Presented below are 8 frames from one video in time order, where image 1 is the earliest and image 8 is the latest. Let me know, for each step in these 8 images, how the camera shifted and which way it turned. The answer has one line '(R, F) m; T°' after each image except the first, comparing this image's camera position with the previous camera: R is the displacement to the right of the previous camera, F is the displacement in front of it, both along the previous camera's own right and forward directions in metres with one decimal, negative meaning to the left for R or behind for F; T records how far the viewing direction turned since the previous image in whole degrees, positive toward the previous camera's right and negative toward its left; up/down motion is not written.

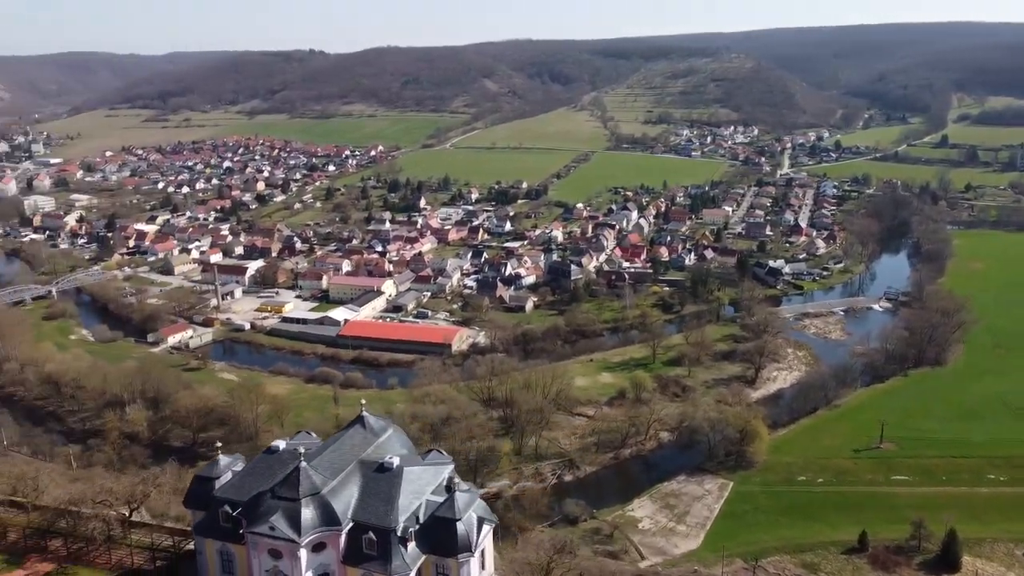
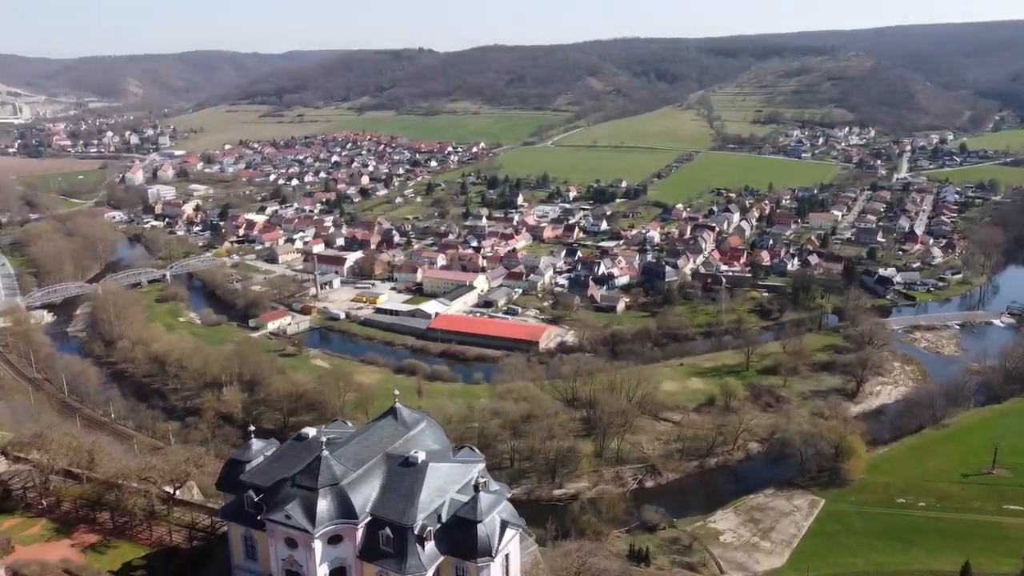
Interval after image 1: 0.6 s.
(+0.7, +0.5) m; -7°
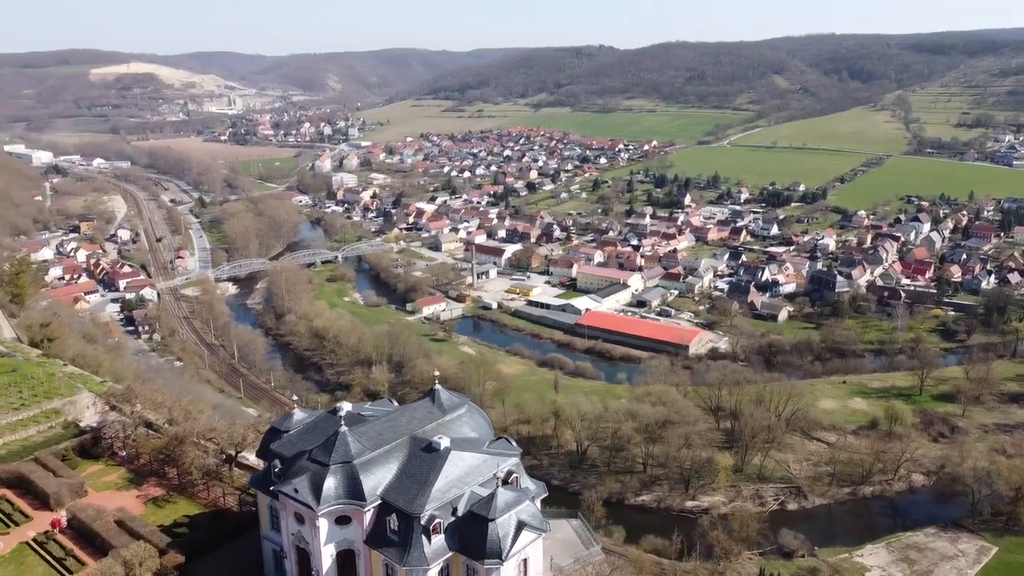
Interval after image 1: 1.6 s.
(+1.3, +0.9) m; -12°
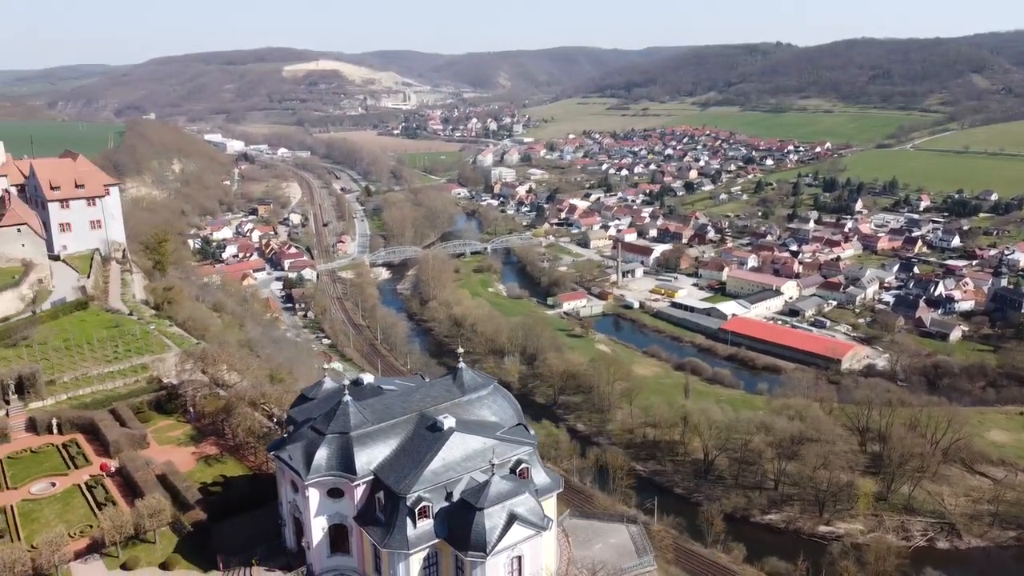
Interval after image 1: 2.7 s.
(+1.3, +0.8) m; -11°
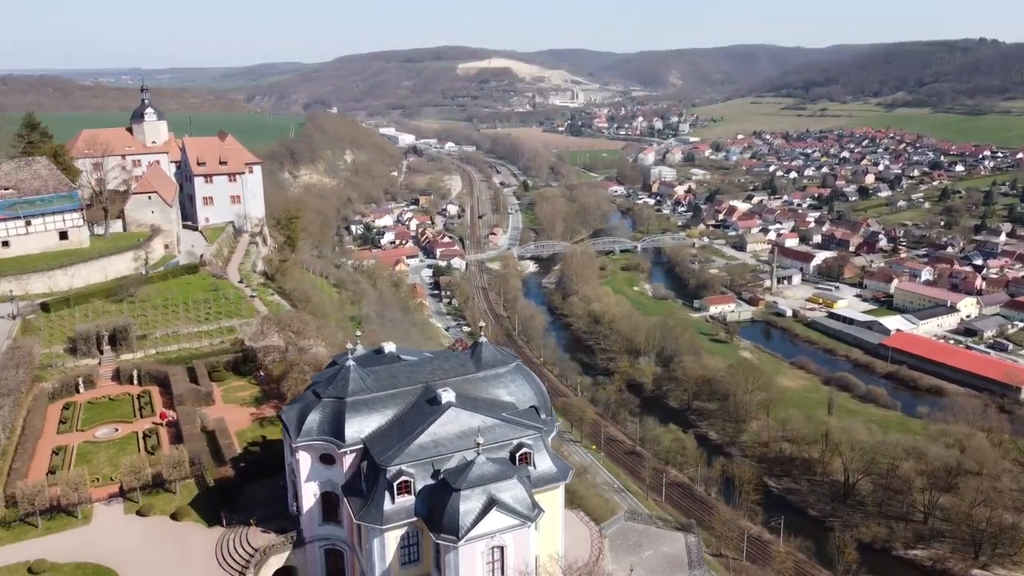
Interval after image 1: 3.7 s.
(+1.3, +0.7) m; -11°
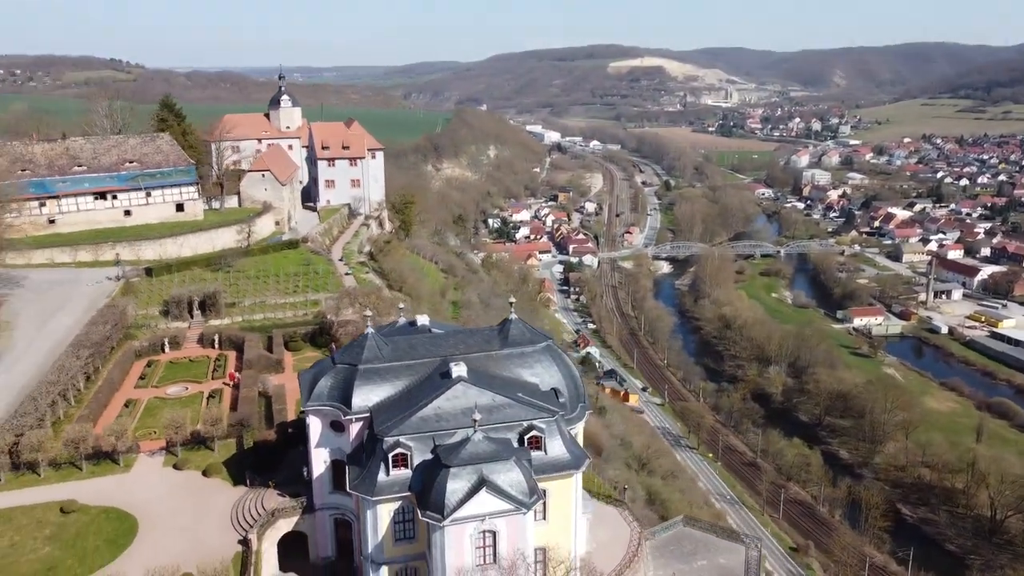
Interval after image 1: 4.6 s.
(+1.0, +0.5) m; -10°
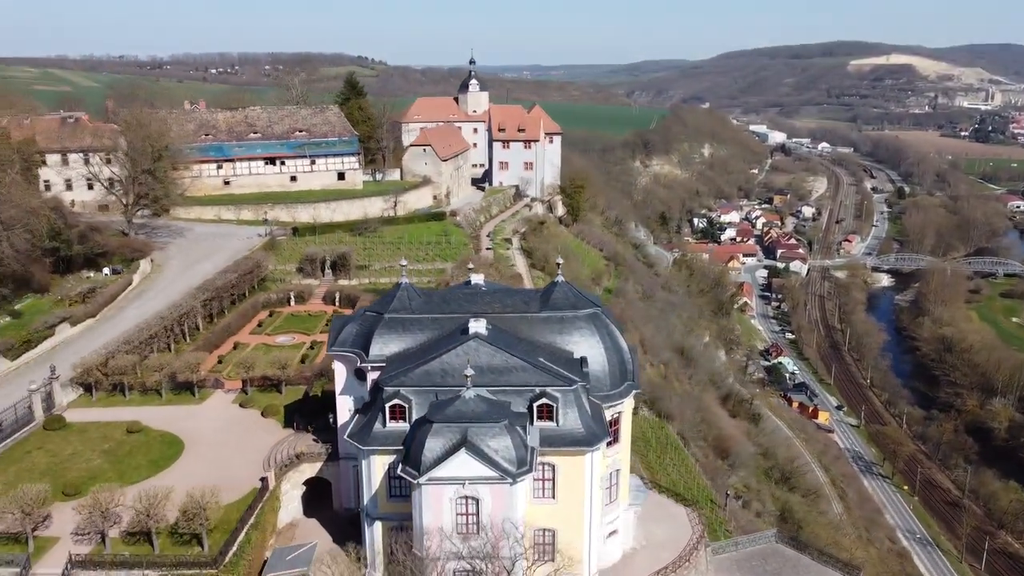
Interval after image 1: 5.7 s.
(+1.4, +0.7) m; -15°
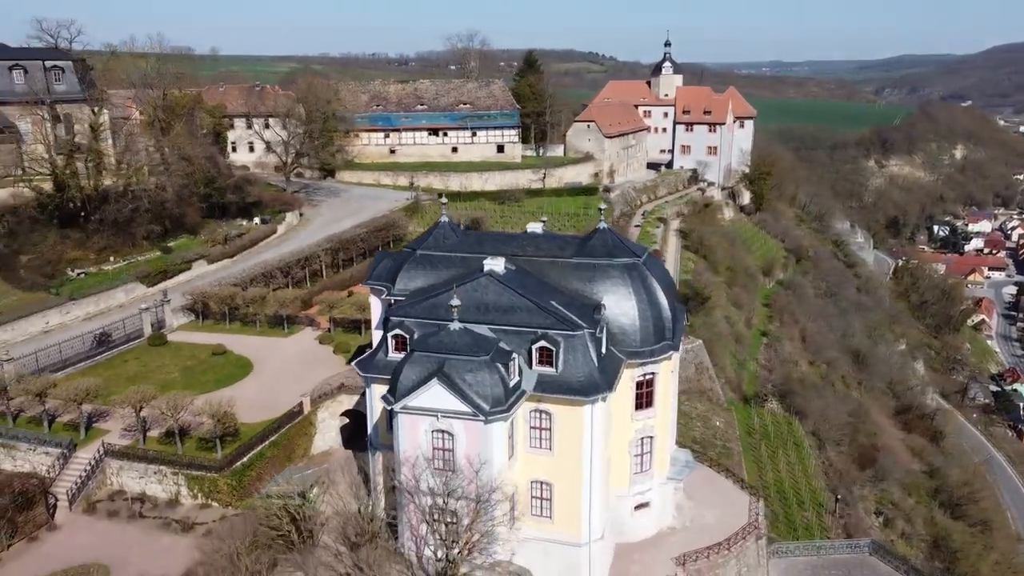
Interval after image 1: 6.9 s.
(+1.5, +0.5) m; -15°
